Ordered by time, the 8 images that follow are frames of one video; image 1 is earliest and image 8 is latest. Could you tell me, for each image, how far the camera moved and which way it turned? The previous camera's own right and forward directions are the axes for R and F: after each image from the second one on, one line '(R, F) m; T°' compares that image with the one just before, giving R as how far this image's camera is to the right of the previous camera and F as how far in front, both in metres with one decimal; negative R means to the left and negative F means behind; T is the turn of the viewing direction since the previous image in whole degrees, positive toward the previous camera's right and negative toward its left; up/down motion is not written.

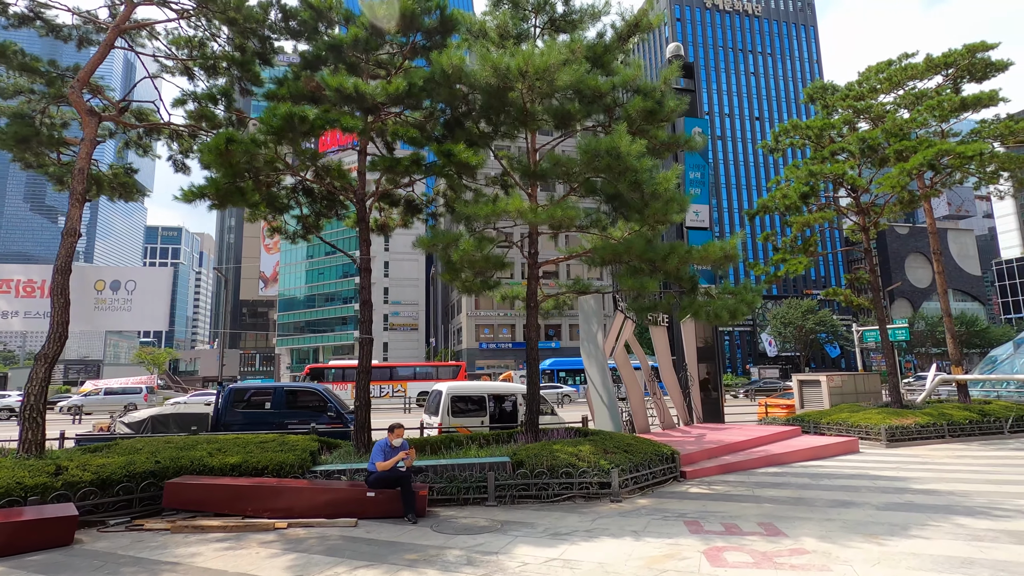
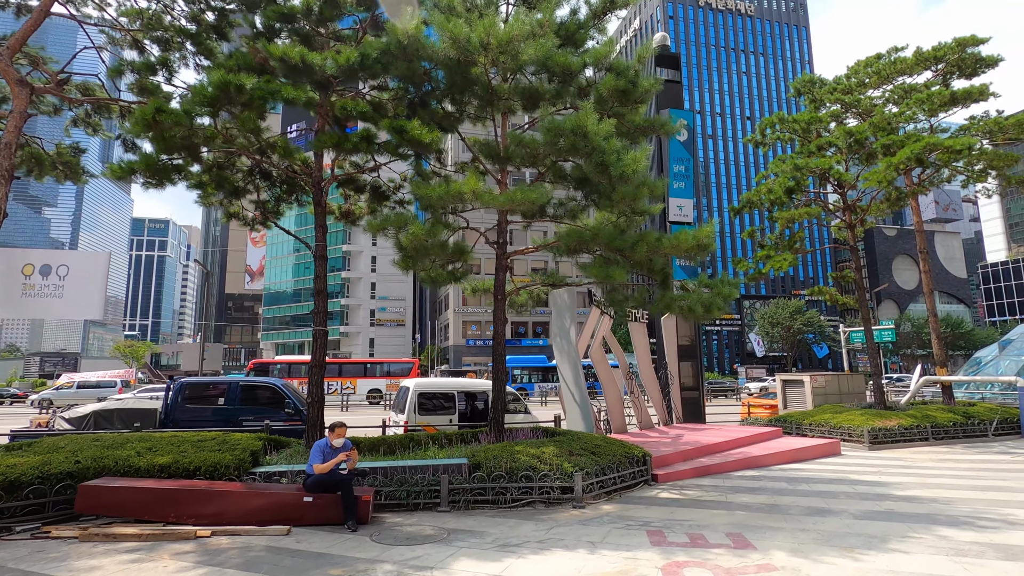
(+0.5, +0.6) m; +1°
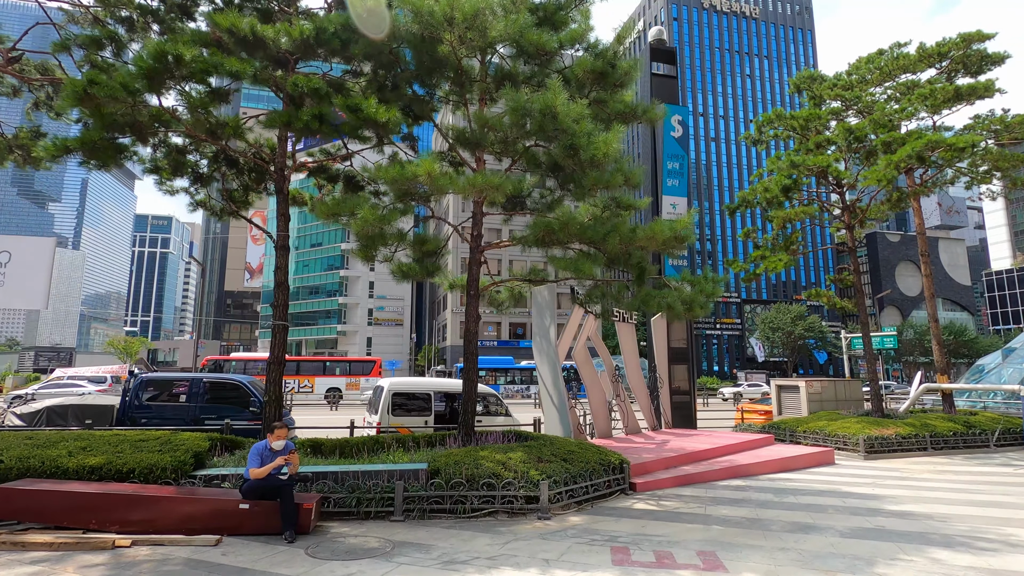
(+0.5, +0.5) m; 0°
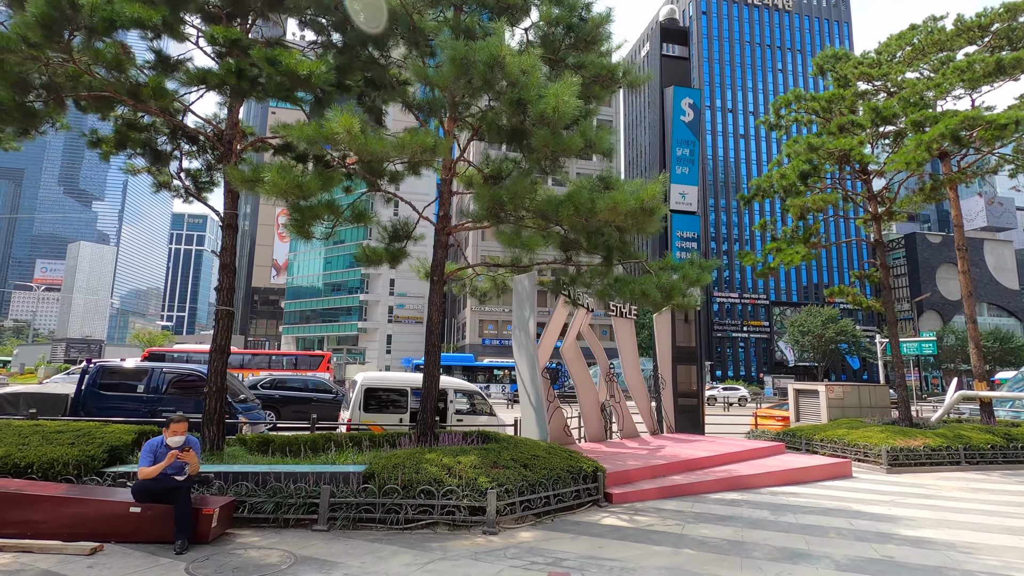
(+0.9, +0.9) m; -3°
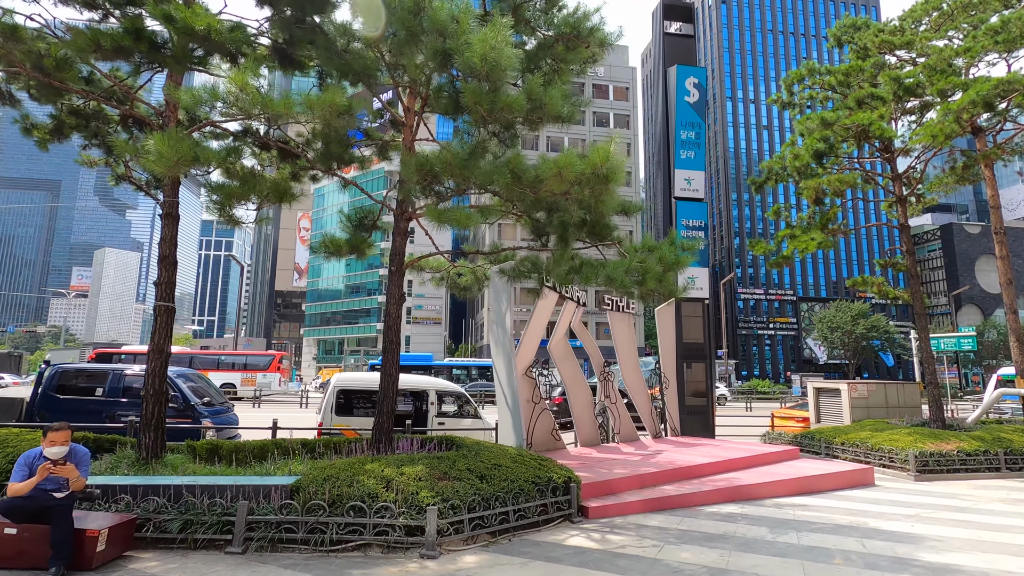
(+0.8, +0.8) m; -3°
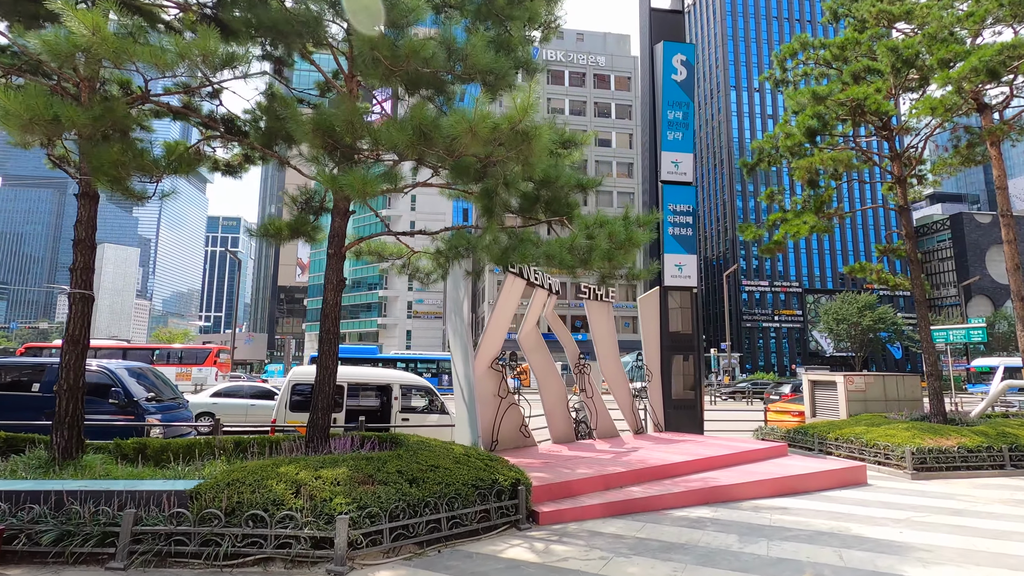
(+0.7, +0.7) m; -1°
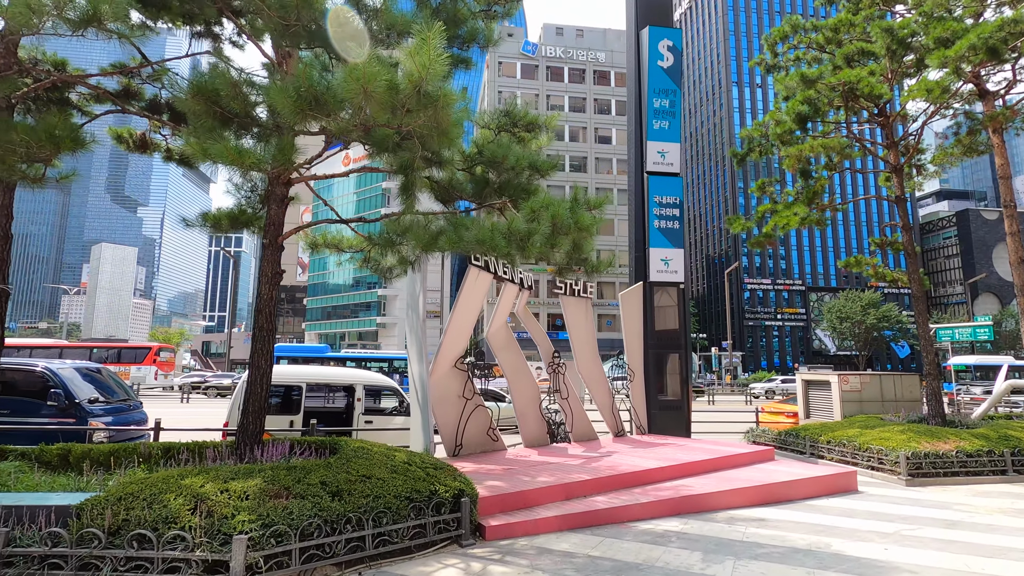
(+0.6, +0.6) m; 0°
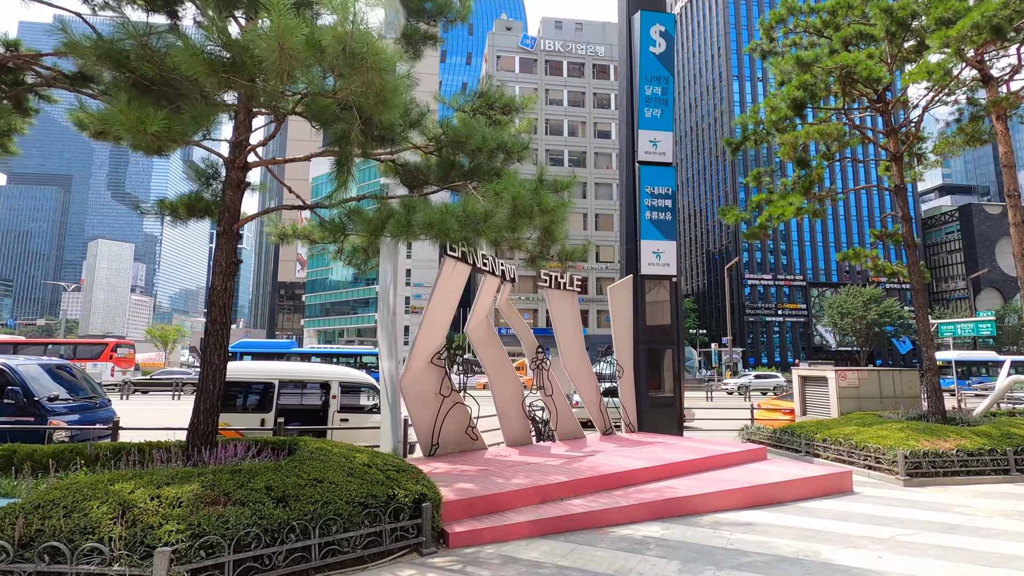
(+0.4, +0.4) m; 0°
